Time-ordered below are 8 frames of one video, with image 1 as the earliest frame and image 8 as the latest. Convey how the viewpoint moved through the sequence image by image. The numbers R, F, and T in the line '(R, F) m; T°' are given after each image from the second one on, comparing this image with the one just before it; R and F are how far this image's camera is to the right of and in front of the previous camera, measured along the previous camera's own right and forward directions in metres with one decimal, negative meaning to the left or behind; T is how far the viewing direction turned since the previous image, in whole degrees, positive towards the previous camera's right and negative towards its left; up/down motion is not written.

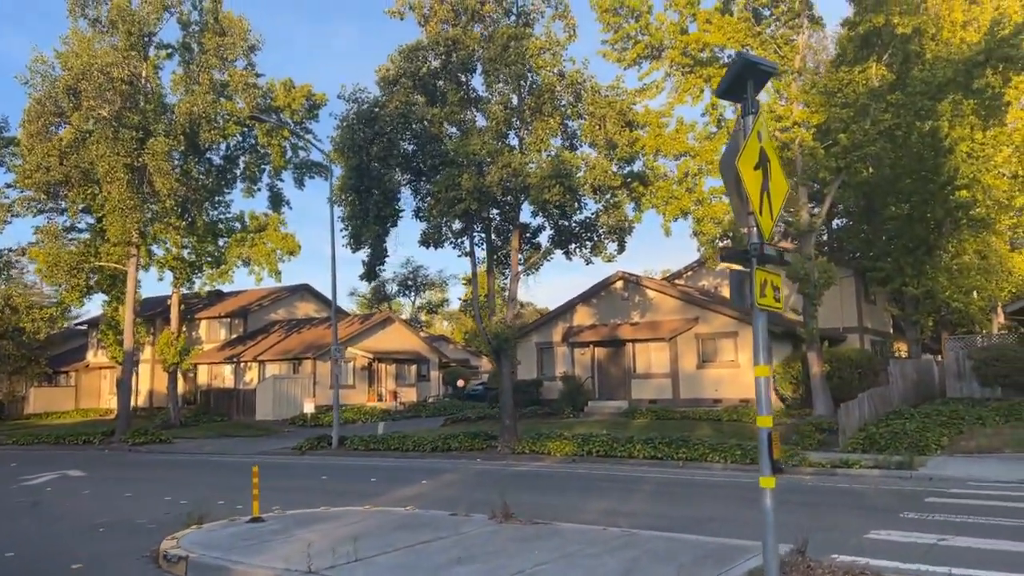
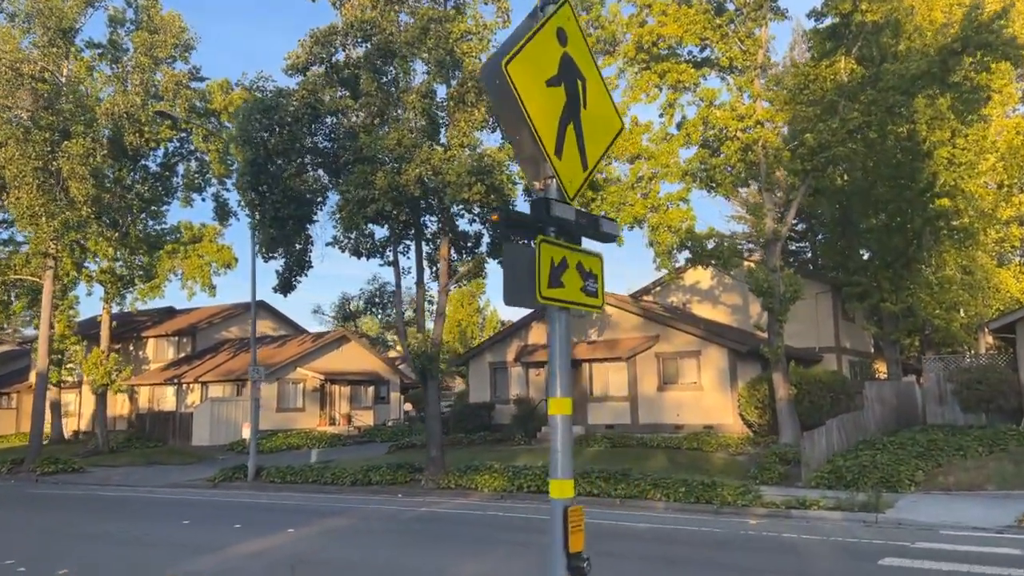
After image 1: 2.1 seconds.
(+1.5, +2.3) m; 0°
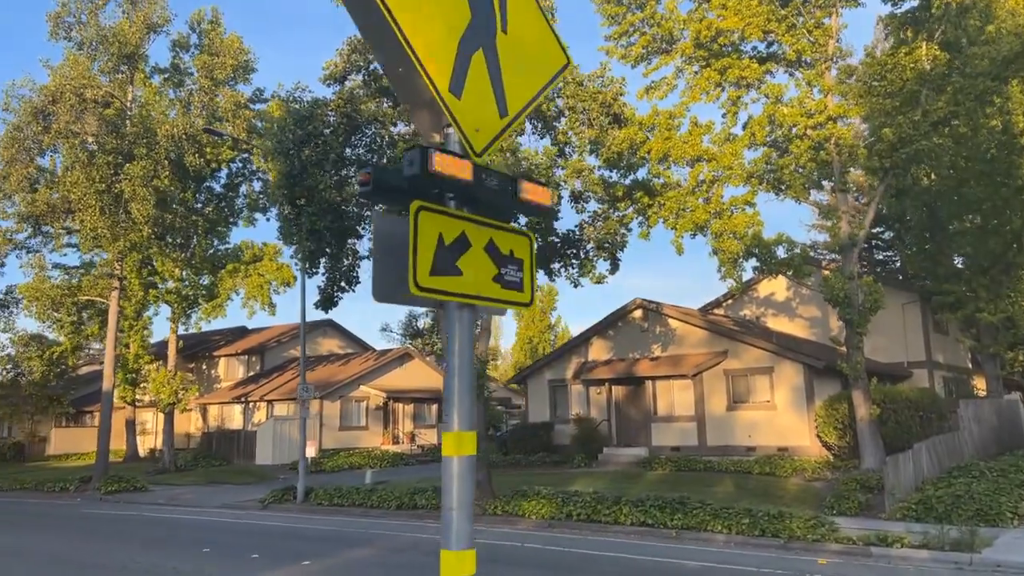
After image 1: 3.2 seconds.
(+0.6, +1.2) m; -5°
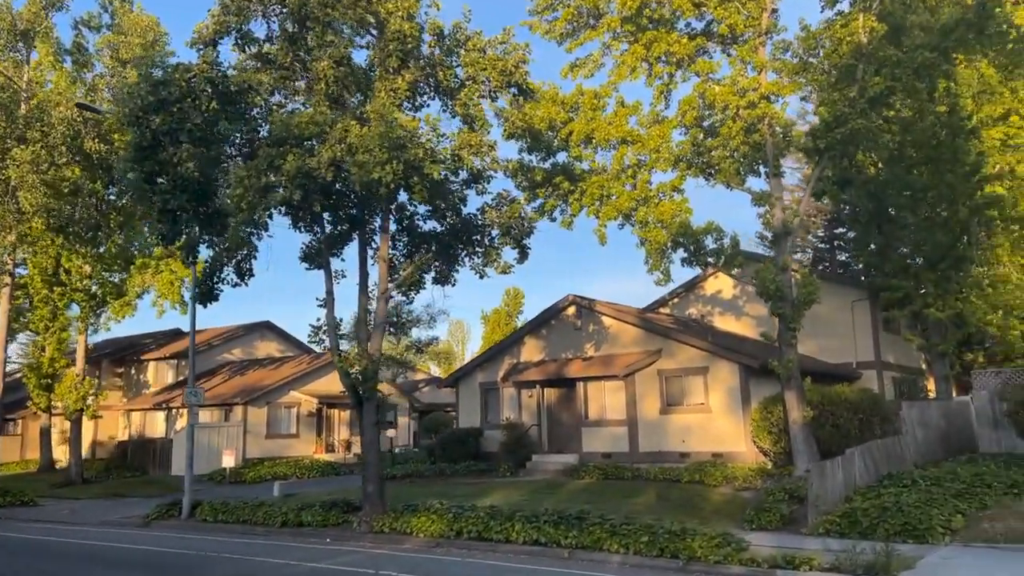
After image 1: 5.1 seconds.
(+1.5, +1.8) m; +1°
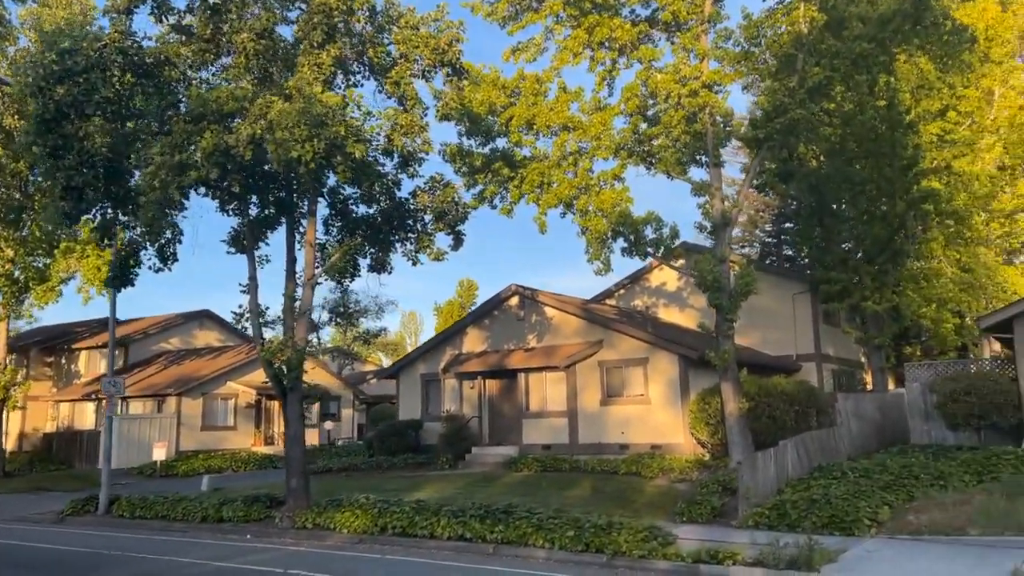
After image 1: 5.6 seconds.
(+0.4, +0.4) m; +3°
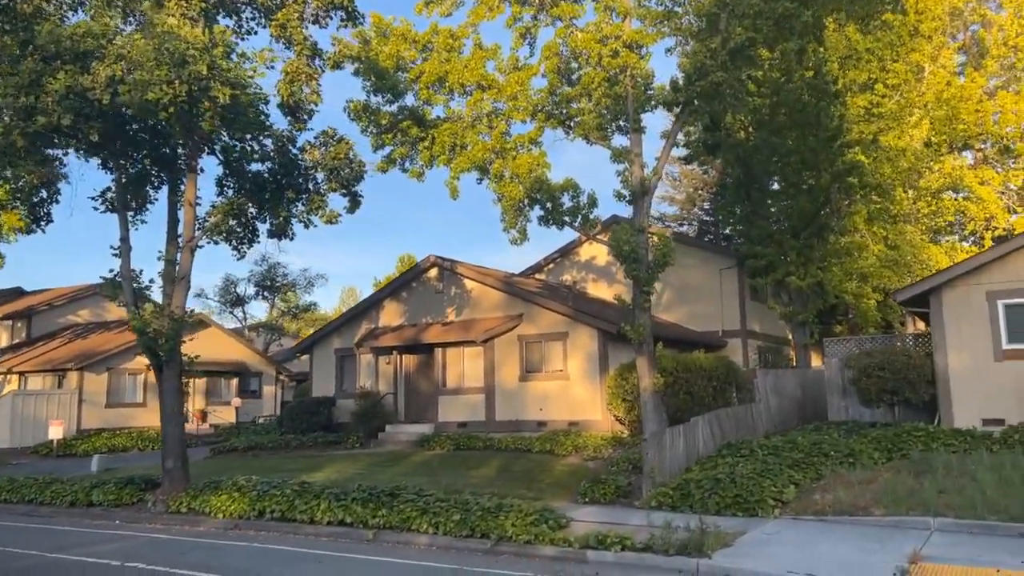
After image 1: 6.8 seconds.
(+0.8, +1.0) m; +3°
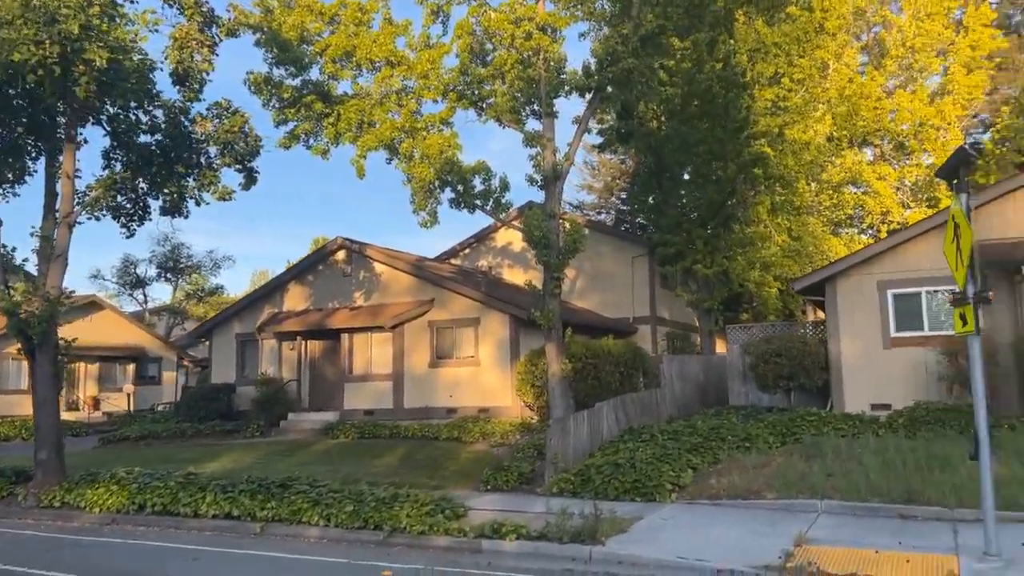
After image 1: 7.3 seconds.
(+0.2, +0.4) m; +5°
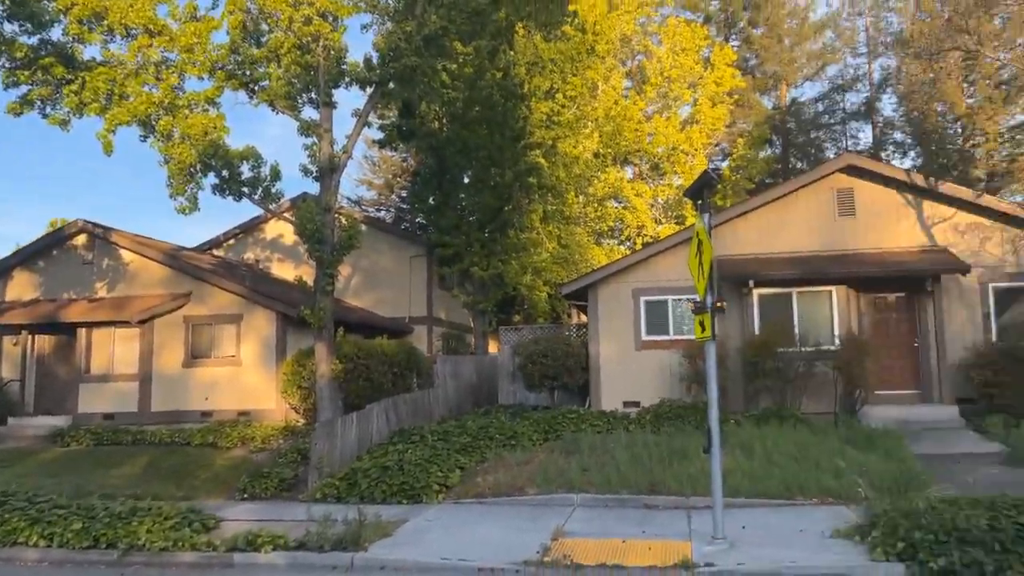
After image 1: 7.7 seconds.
(+0.1, +0.5) m; +14°
